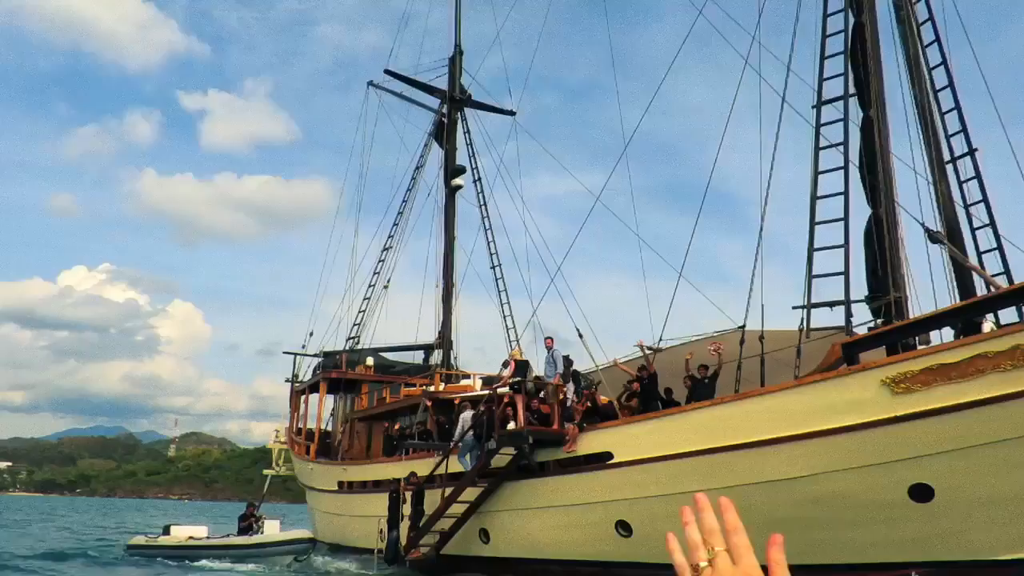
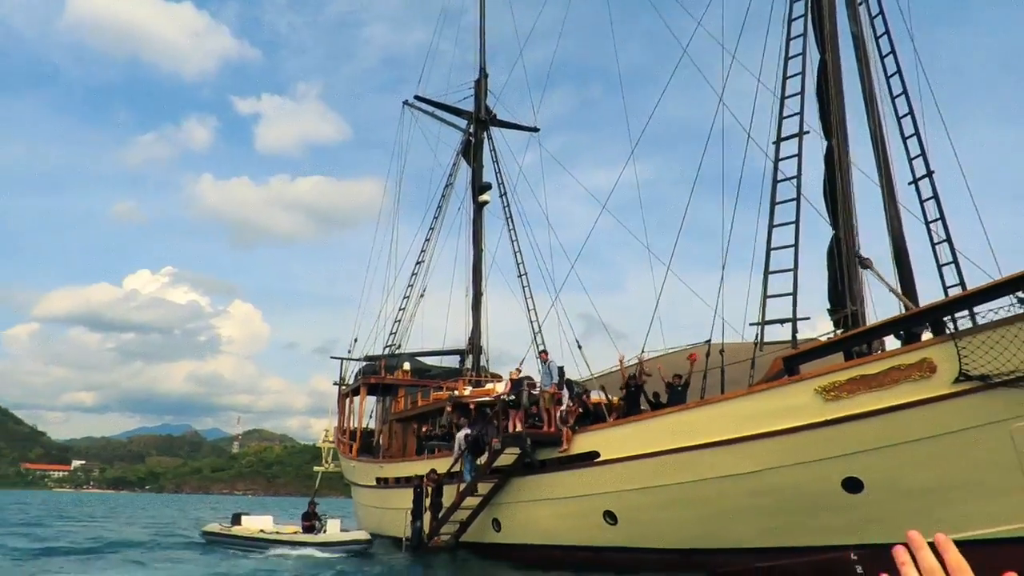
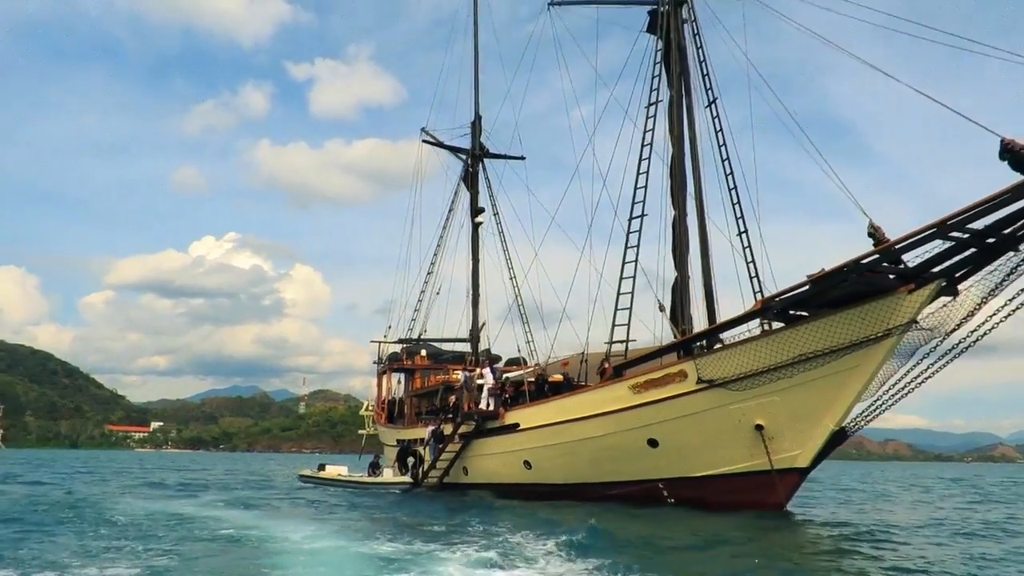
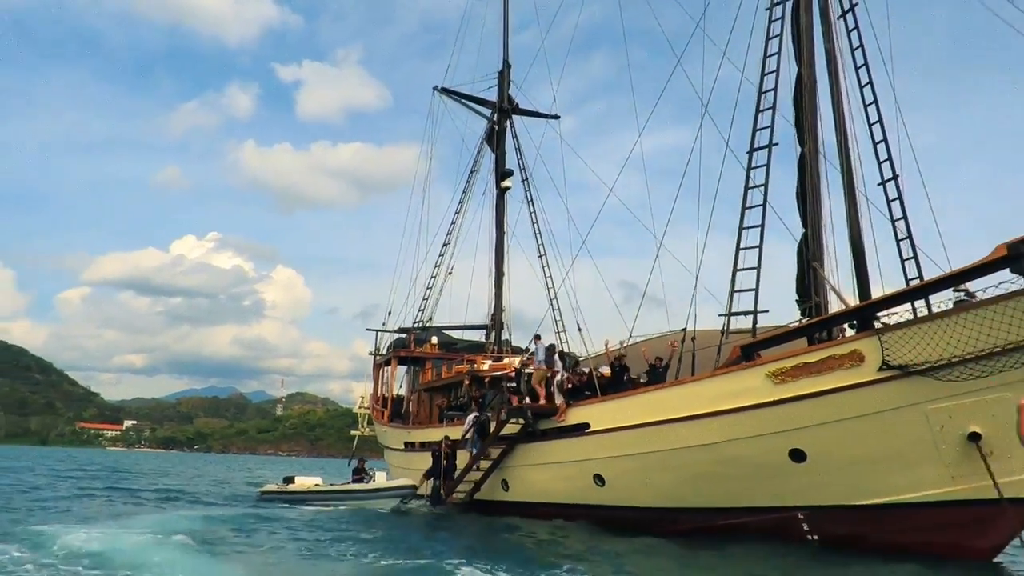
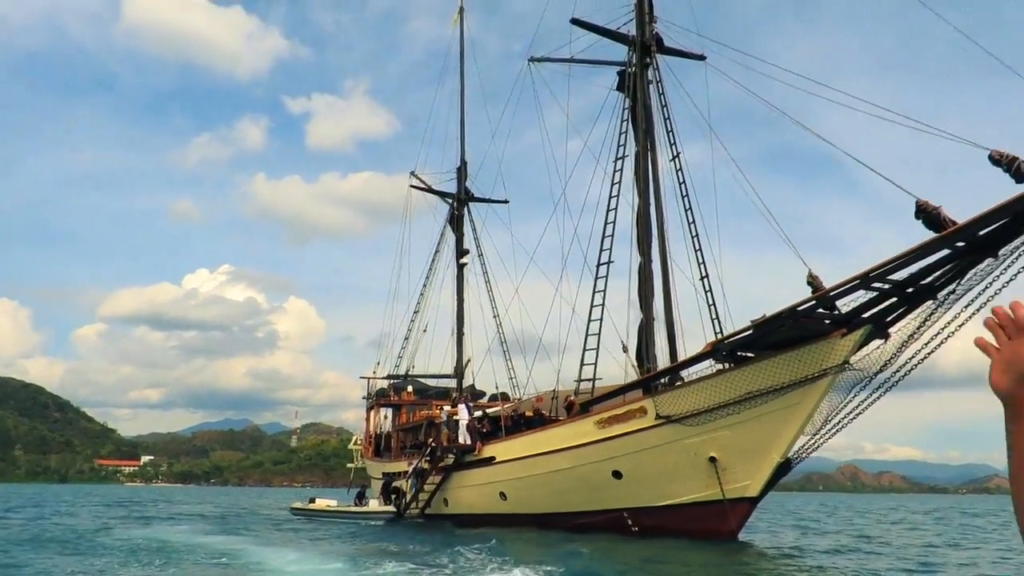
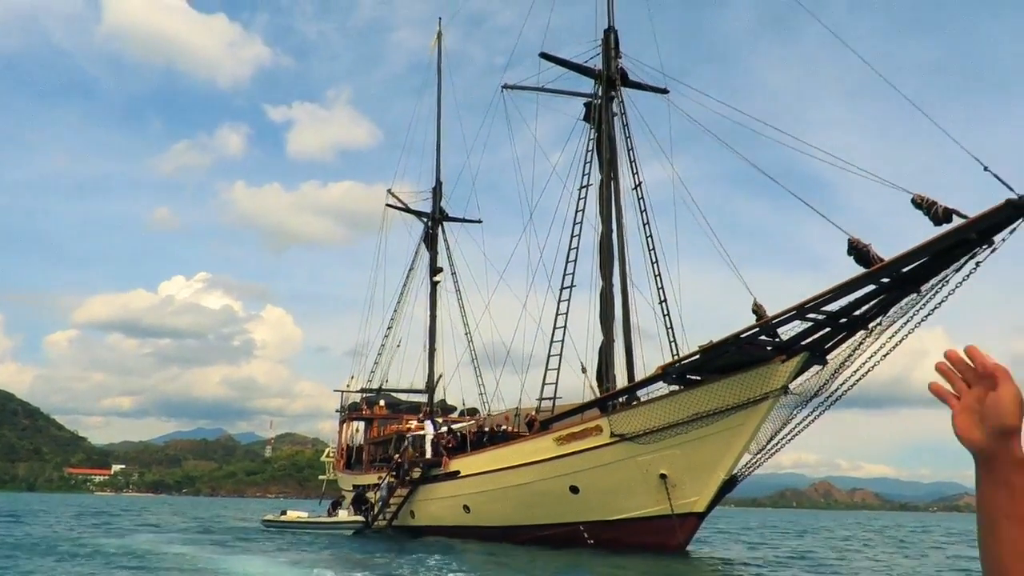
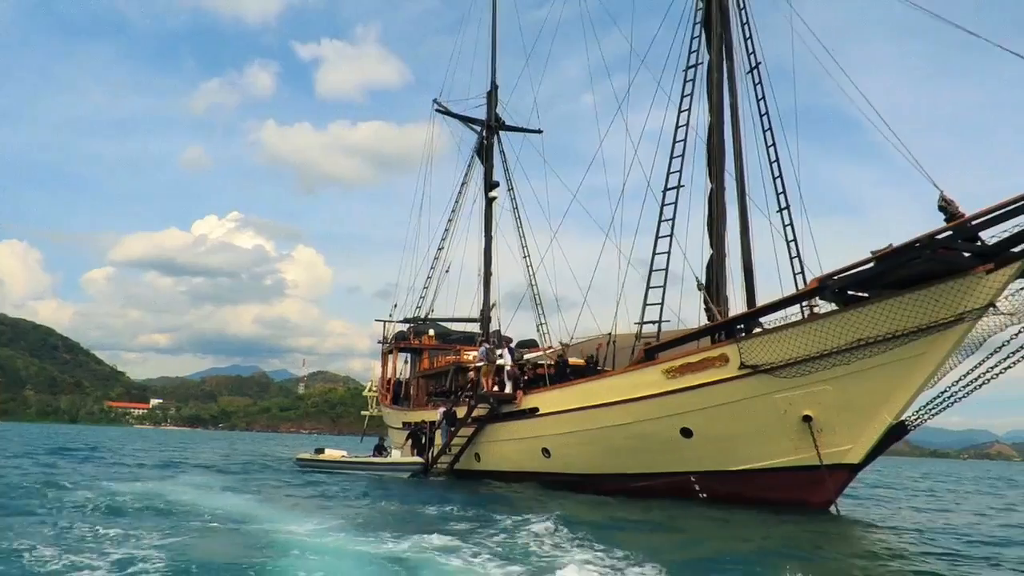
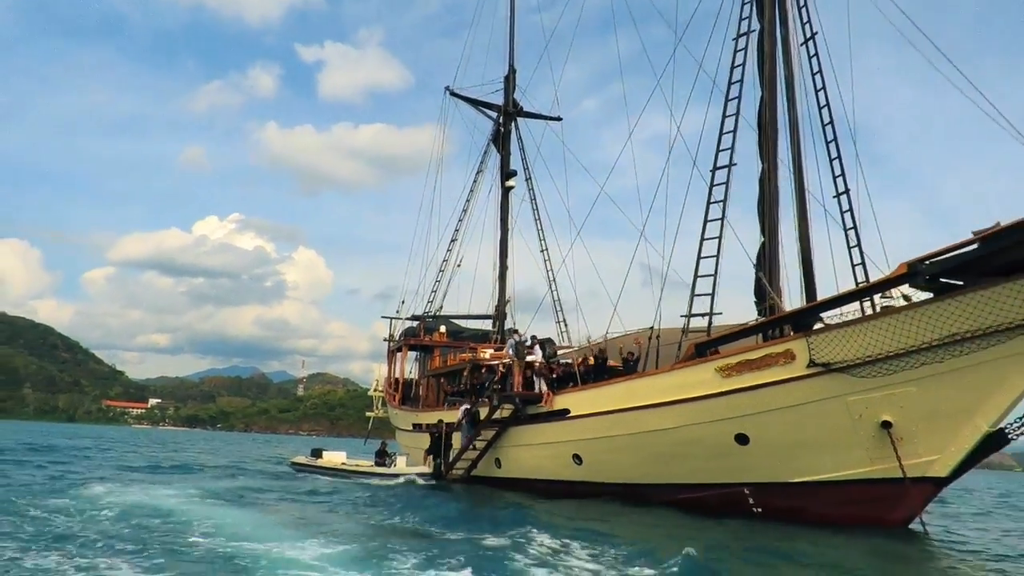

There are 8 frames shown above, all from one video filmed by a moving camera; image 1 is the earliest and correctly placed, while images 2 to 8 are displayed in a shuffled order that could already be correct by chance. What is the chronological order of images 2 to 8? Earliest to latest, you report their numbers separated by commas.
2, 4, 8, 7, 3, 5, 6
